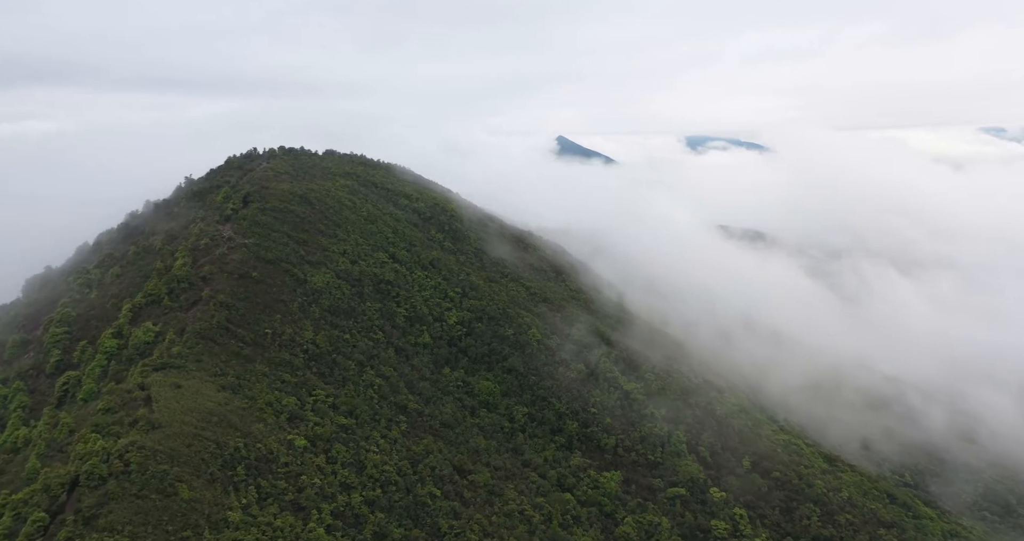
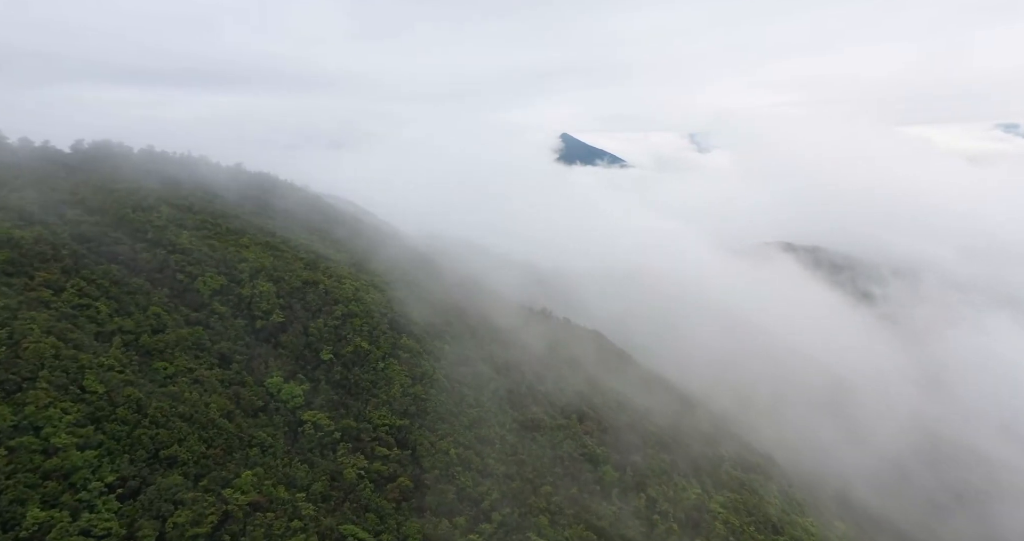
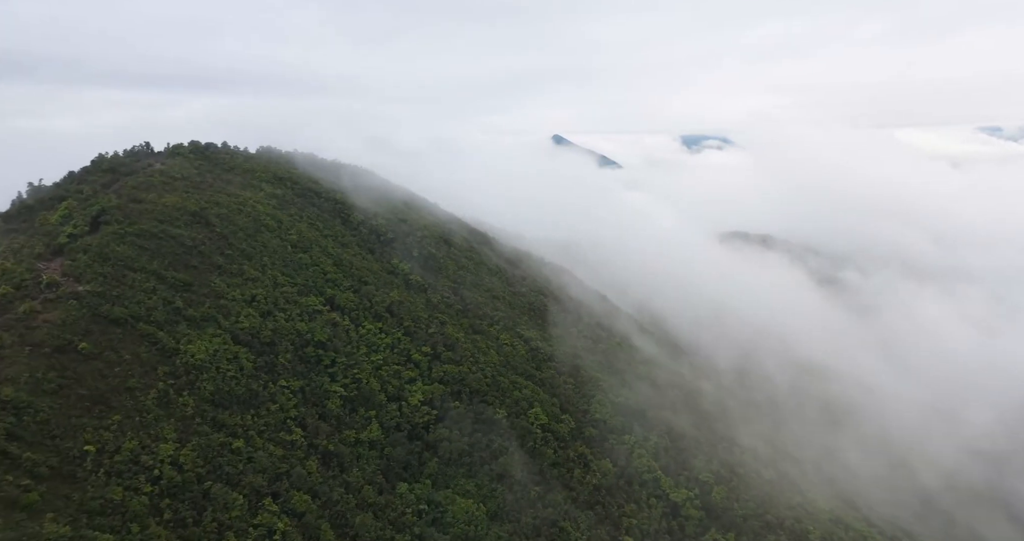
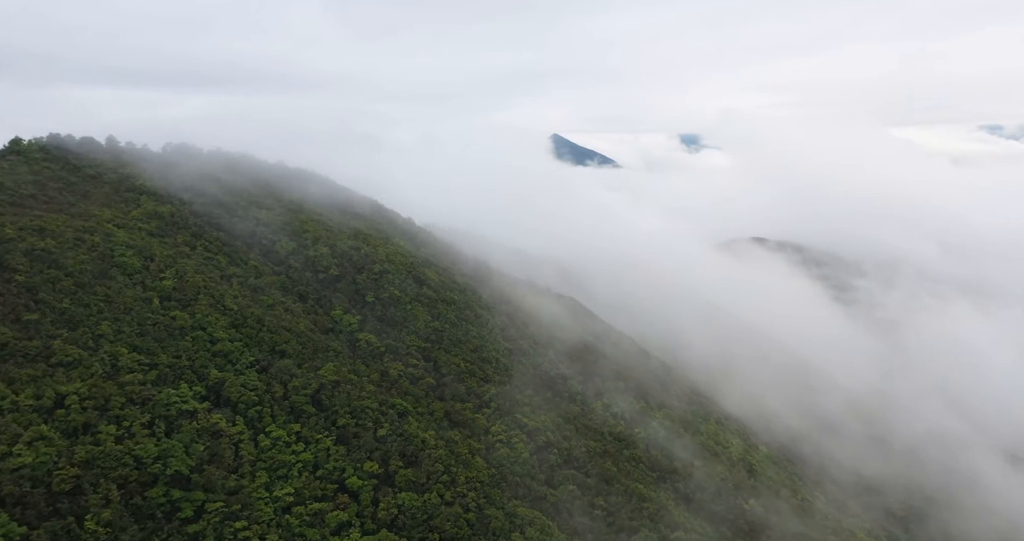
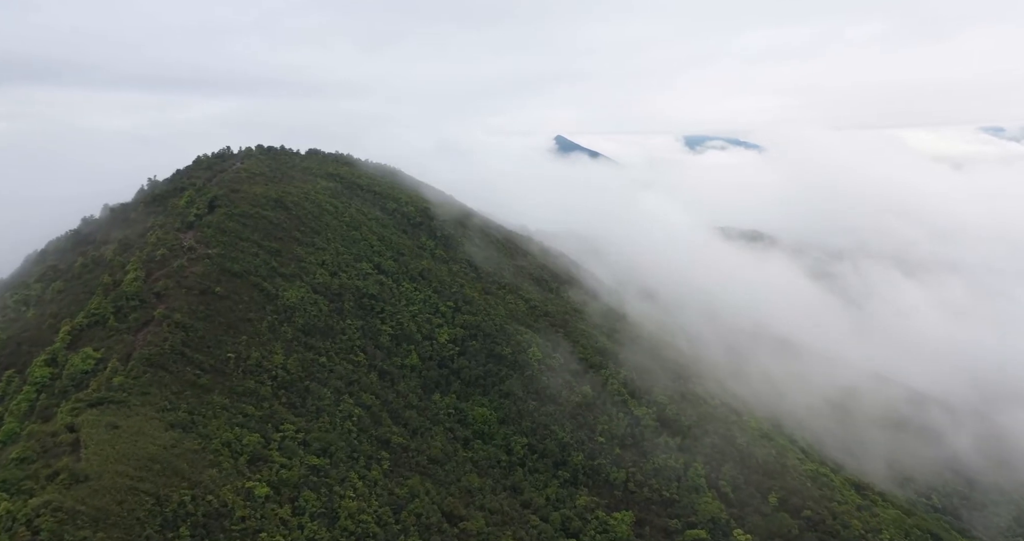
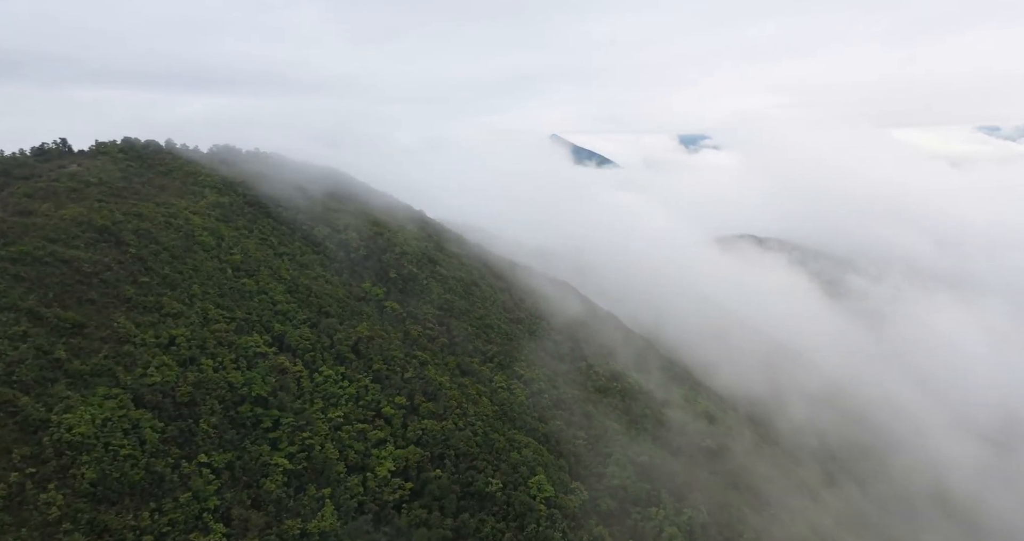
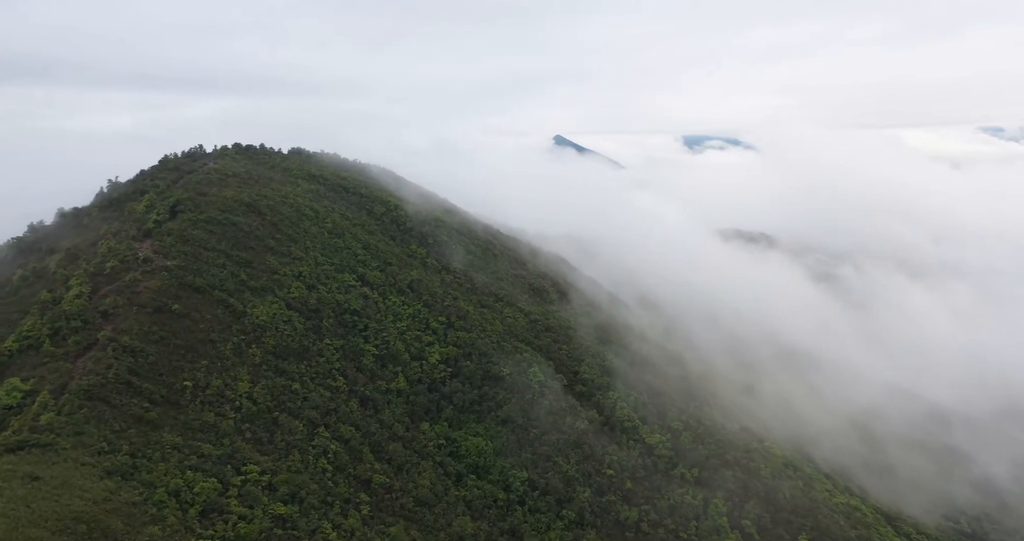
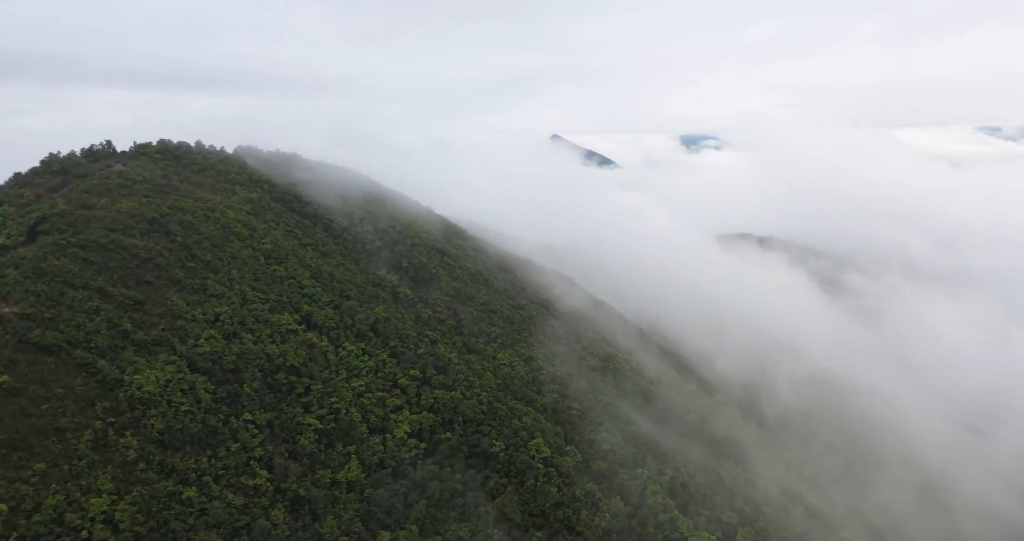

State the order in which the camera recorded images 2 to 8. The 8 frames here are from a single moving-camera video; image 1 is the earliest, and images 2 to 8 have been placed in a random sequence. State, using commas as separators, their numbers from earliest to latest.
5, 7, 3, 8, 6, 4, 2
